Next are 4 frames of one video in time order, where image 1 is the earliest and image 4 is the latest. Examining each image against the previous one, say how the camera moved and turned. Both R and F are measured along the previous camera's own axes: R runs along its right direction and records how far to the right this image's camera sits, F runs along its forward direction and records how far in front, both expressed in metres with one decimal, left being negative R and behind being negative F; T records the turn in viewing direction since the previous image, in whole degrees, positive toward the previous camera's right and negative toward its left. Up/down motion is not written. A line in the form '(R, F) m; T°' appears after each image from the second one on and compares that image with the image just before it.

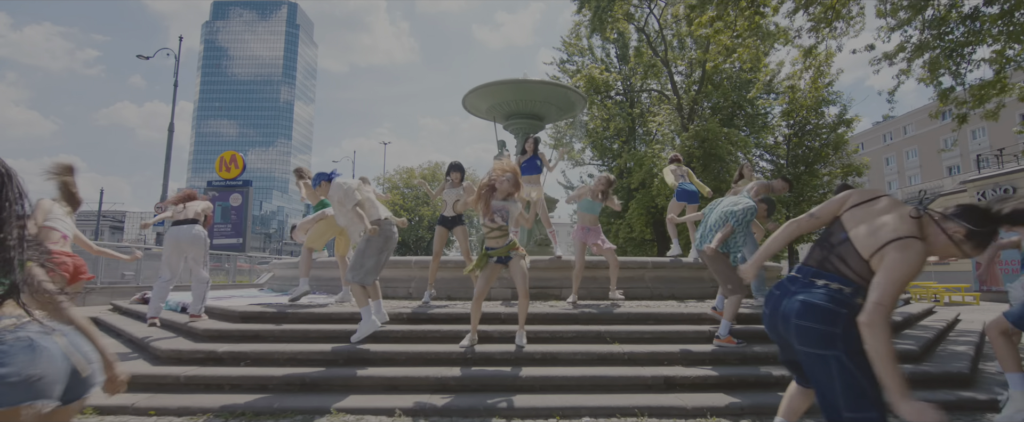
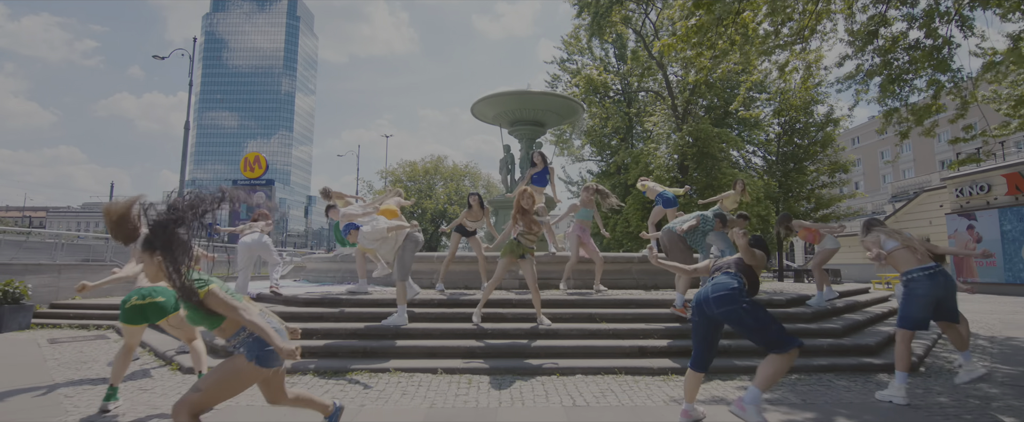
(-0.1, -1.3) m; 0°
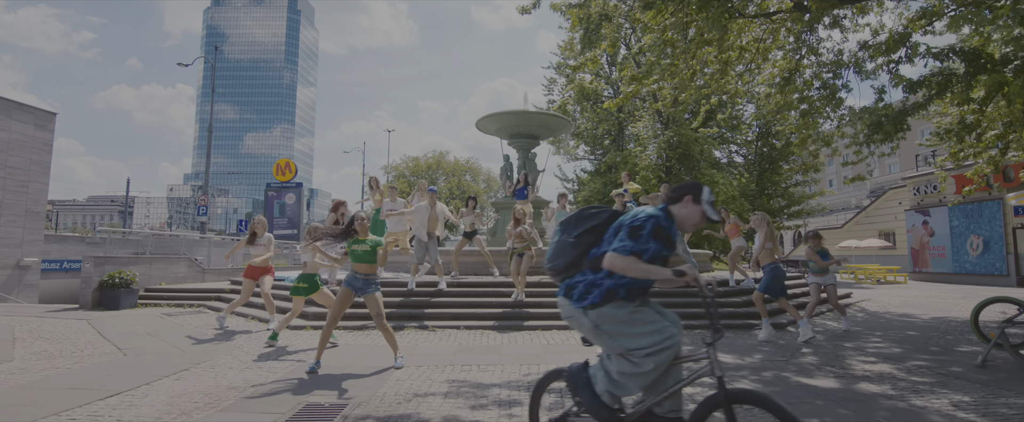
(0.0, -2.5) m; 0°
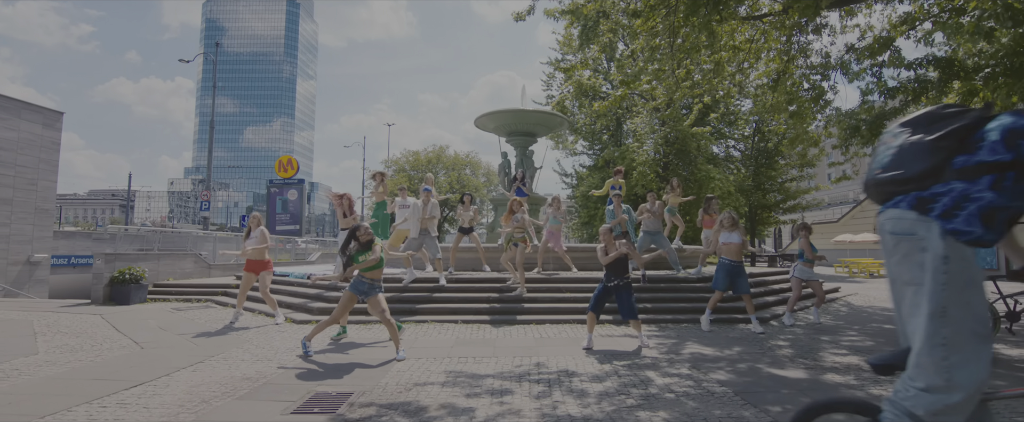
(+0.1, -0.4) m; 0°
